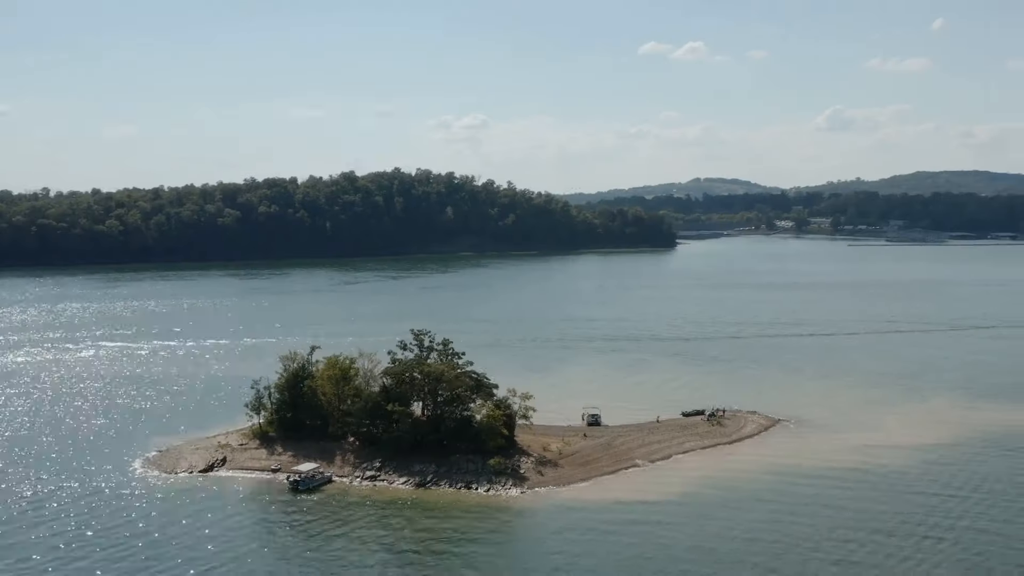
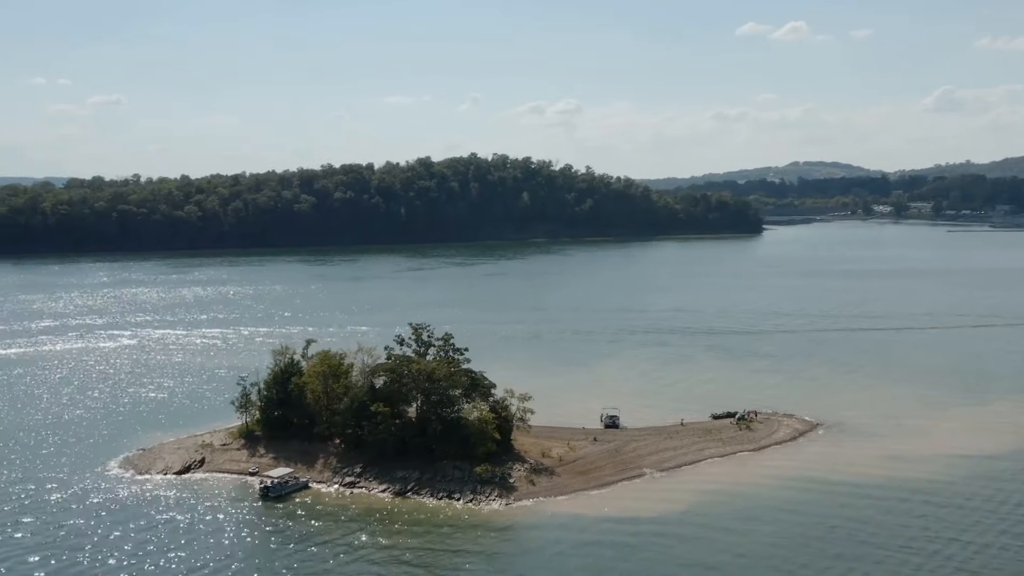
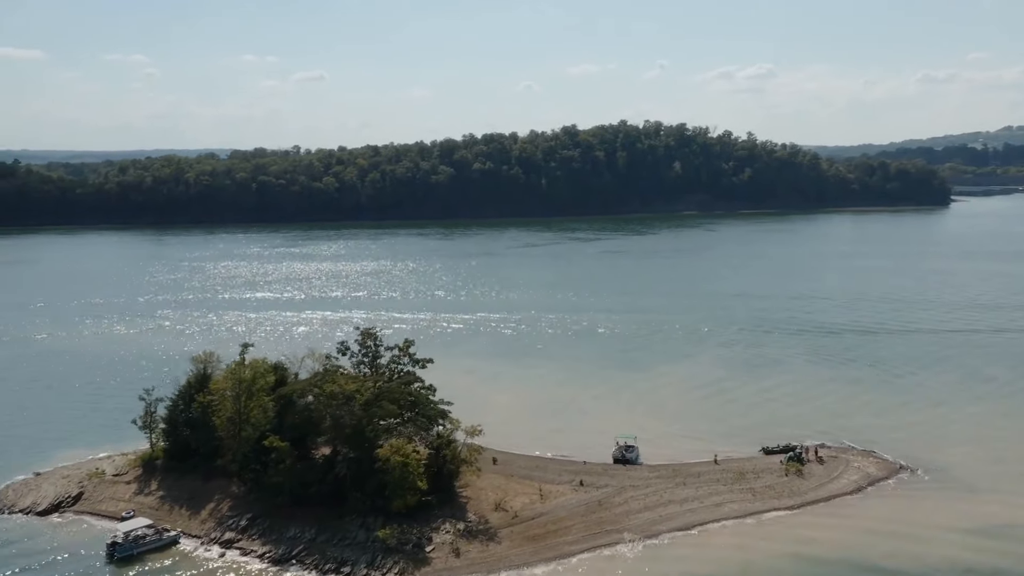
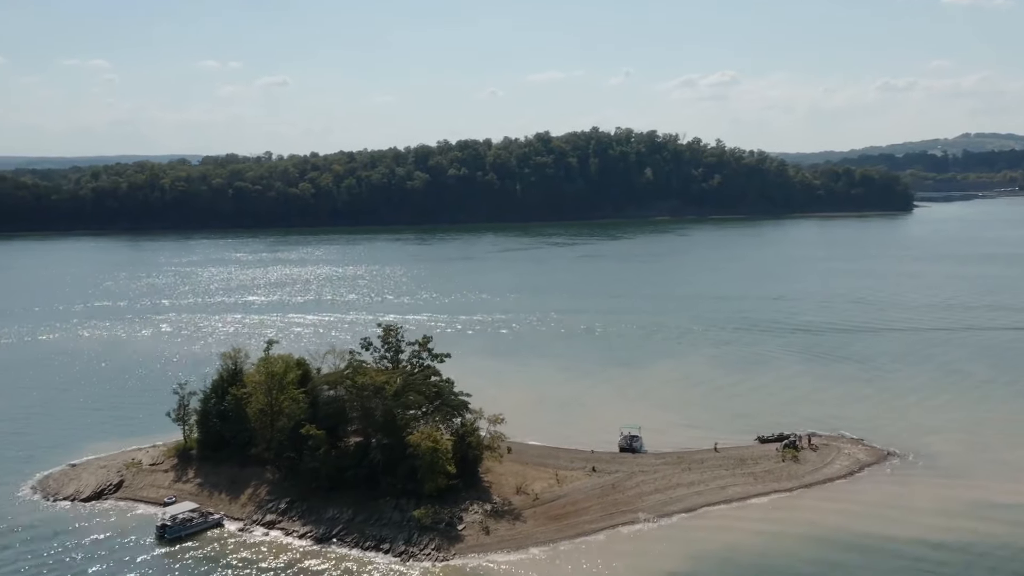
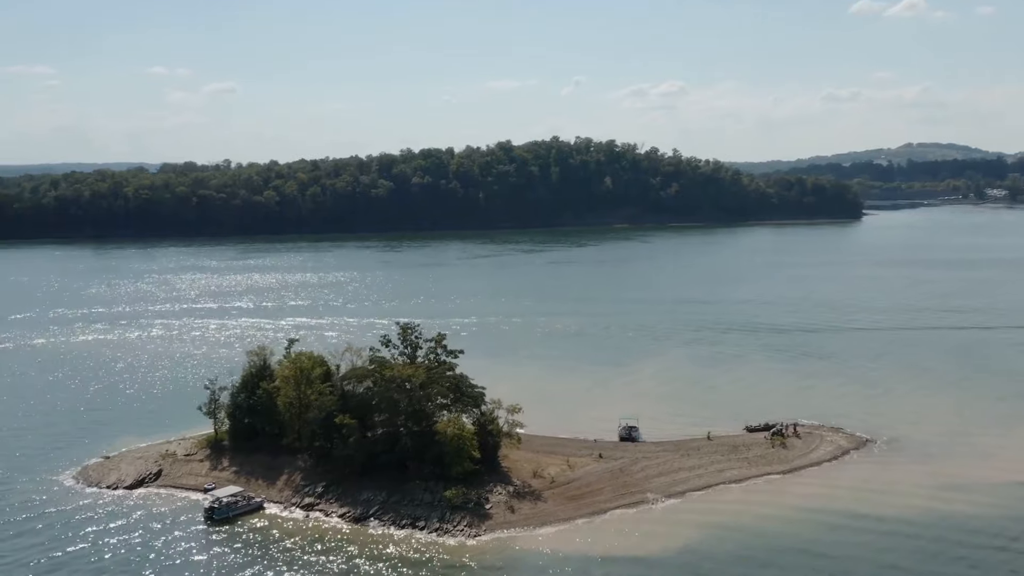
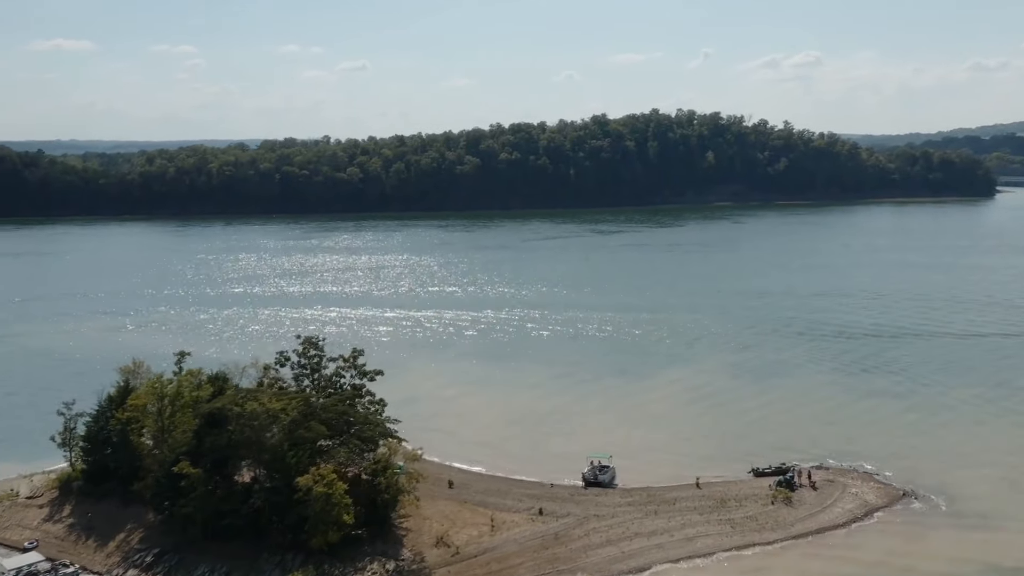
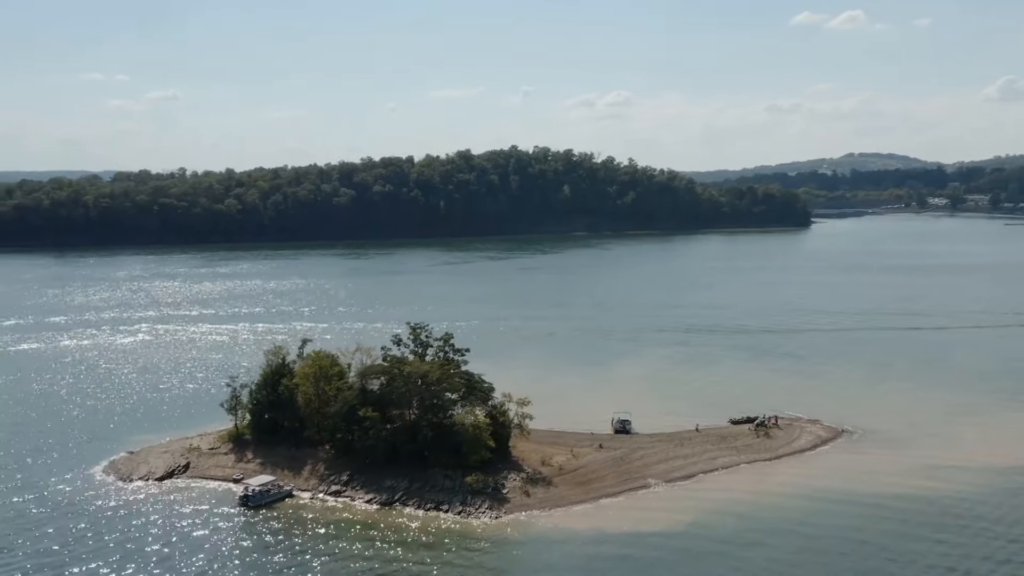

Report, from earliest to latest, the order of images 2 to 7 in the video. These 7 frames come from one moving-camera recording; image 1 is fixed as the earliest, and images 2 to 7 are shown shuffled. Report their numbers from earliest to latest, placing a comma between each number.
2, 7, 5, 4, 3, 6
